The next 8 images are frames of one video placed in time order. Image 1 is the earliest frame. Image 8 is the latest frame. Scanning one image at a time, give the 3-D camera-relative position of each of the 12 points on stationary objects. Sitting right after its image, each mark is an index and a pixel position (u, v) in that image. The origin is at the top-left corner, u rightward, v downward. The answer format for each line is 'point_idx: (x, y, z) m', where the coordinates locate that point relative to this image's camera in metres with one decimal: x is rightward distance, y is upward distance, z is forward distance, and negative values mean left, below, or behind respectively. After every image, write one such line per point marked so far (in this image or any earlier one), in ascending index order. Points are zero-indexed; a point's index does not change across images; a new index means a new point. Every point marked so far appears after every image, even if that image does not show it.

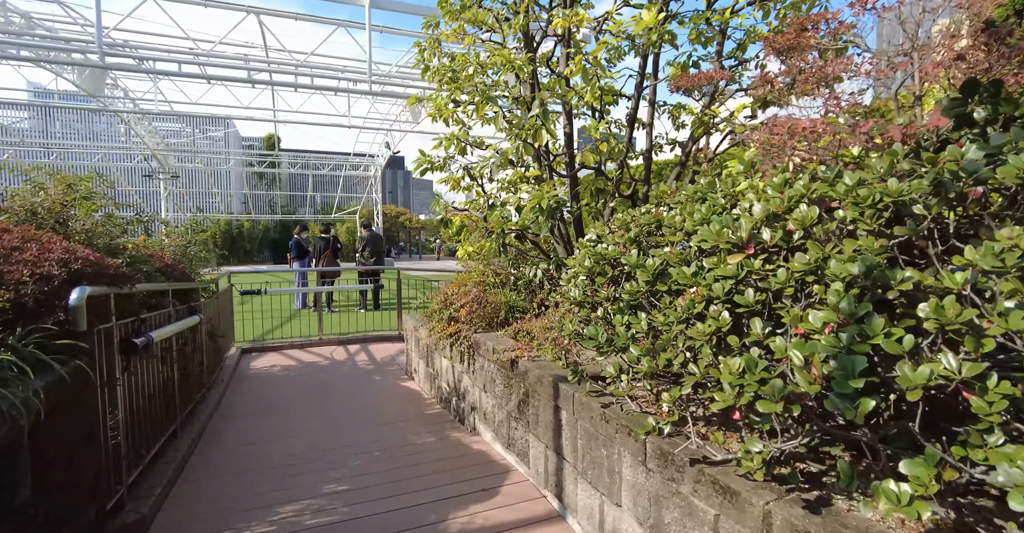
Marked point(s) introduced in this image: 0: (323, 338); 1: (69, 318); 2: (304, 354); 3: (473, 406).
0: (-2.6, -1.0, +7.0) m
1: (-1.6, -0.2, +1.9) m
2: (-2.7, -1.1, +6.5) m
3: (-0.3, -0.9, +3.4) m
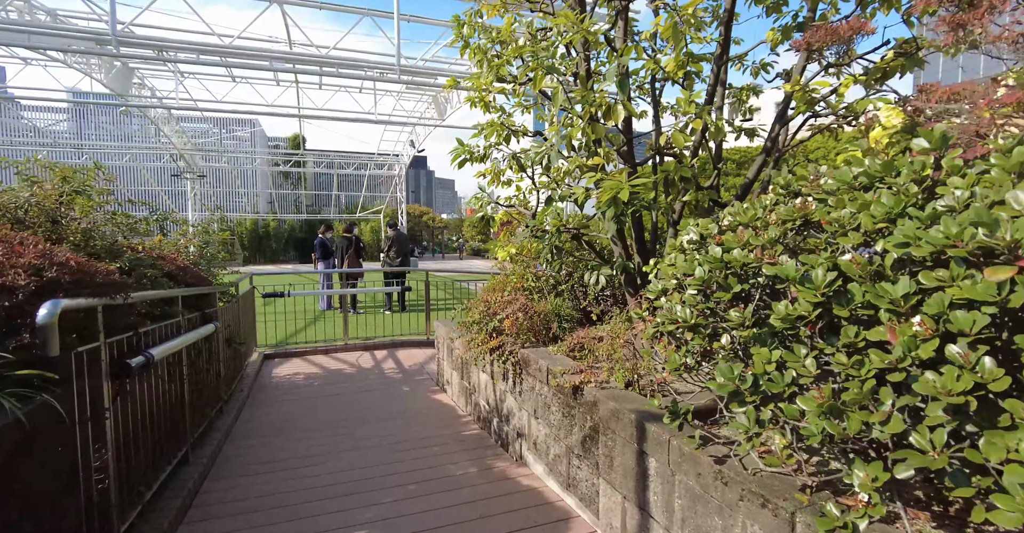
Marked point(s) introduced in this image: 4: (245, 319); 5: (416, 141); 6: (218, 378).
0: (-2.2, -1.0, +6.7) m
1: (-1.4, -0.2, +1.5) m
2: (-2.2, -1.2, +6.2) m
3: (0.0, -1.0, +3.0) m
4: (-3.1, -0.6, +5.8) m
5: (-3.7, +4.9, +19.6) m
6: (-2.3, -0.9, +4.0) m
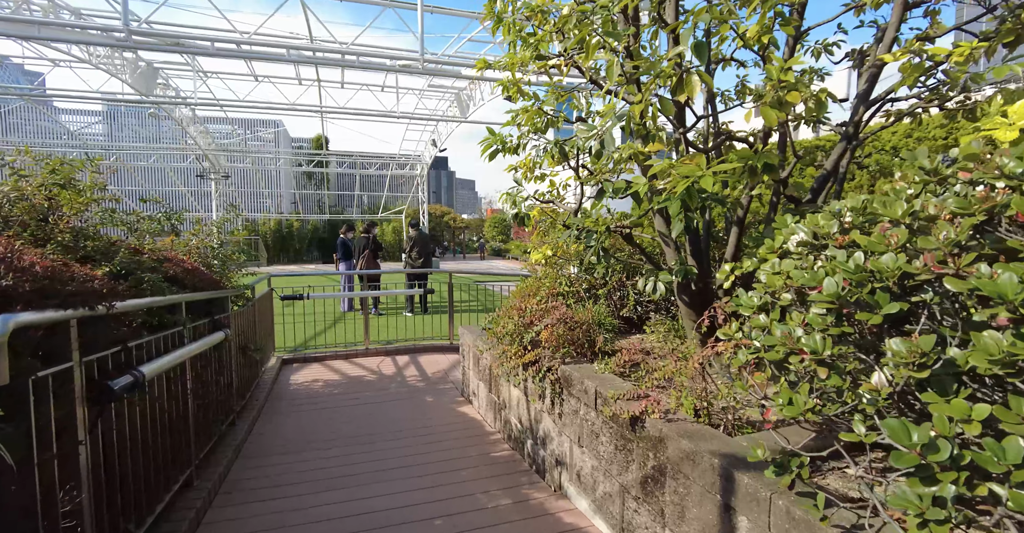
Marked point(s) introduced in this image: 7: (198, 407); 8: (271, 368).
0: (-1.8, -1.0, +6.4) m
1: (-1.2, -0.2, +1.2) m
2: (-1.9, -1.2, +5.9) m
3: (+0.2, -1.0, +2.6) m
4: (-2.7, -0.6, +5.5) m
5: (-2.8, +4.8, +19.4) m
6: (-2.1, -0.9, +3.8) m
7: (-1.8, -0.8, +2.9) m
8: (-2.7, -1.1, +5.6) m
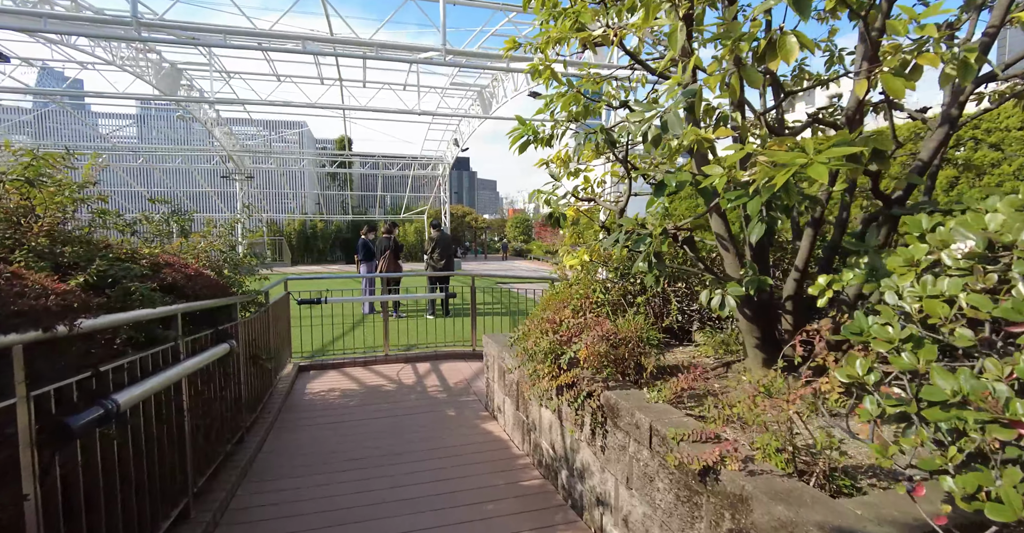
0: (-1.5, -1.1, +6.1) m
1: (-1.2, -0.3, +0.9) m
2: (-1.6, -1.2, +5.6) m
3: (+0.4, -1.0, +2.2) m
4: (-2.5, -0.6, +5.3) m
5: (-2.0, +4.8, +19.1) m
6: (-1.9, -0.9, +3.5) m
7: (-1.6, -0.8, +2.6) m
8: (-2.4, -1.2, +5.4) m
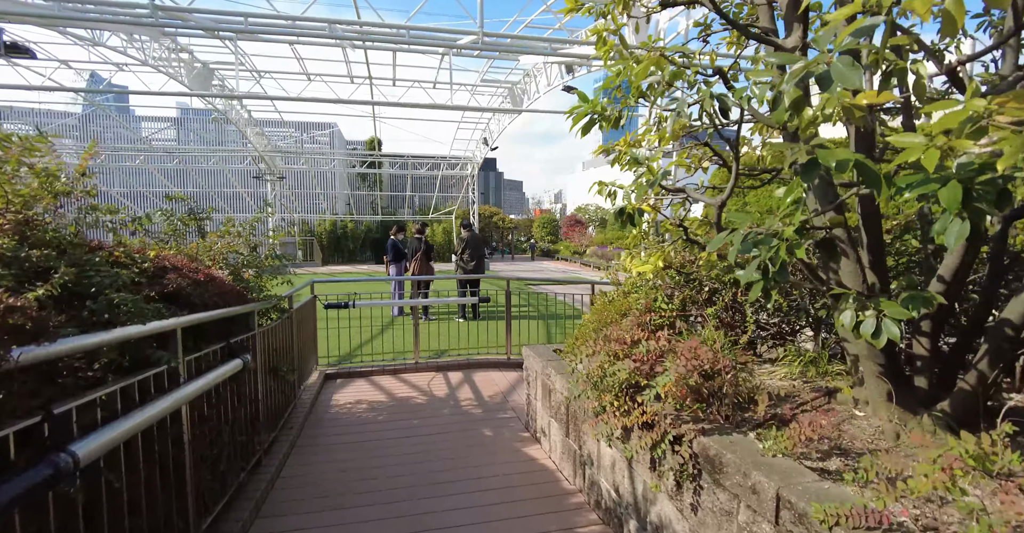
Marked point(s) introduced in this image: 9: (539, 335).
0: (-1.1, -1.1, +5.8) m
1: (-1.0, -0.3, +0.5) m
2: (-1.2, -1.2, +5.3) m
3: (+0.6, -1.1, +1.8) m
4: (-2.1, -0.7, +5.0) m
5: (-0.8, +4.8, +18.8) m
6: (-1.6, -1.0, +3.1) m
7: (-1.4, -0.9, +2.2) m
8: (-2.0, -1.2, +5.0) m
9: (+0.4, -1.1, +7.9) m
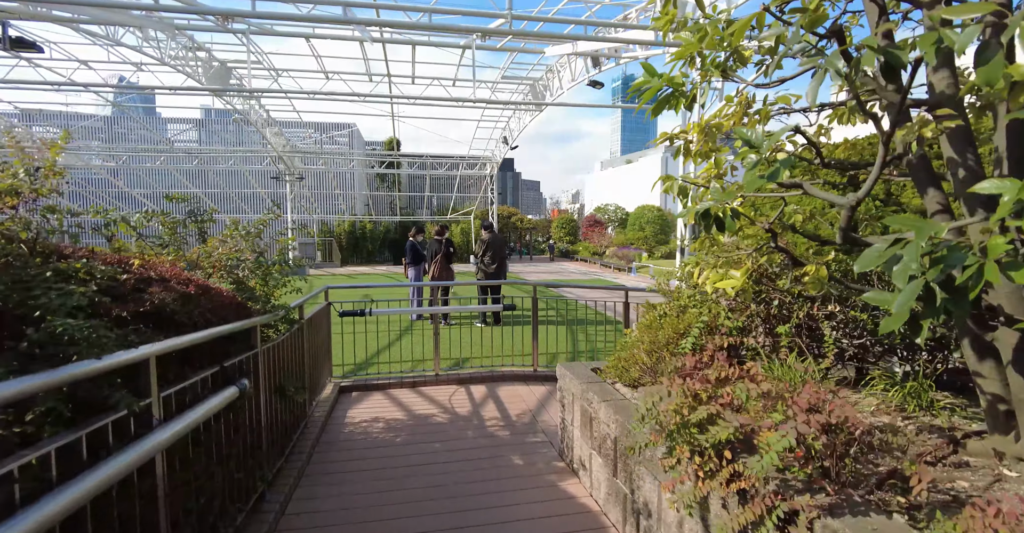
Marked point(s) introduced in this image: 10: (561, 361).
0: (-0.8, -1.1, +5.4) m
1: (-0.9, -0.3, +0.1) m
2: (-0.9, -1.3, +4.9) m
3: (+0.8, -1.1, +1.3) m
4: (-1.8, -0.7, +4.6) m
5: (-0.1, +4.7, +18.3) m
6: (-1.4, -1.0, +2.8) m
7: (-1.2, -0.9, +1.9) m
8: (-1.7, -1.2, +4.7) m
9: (+0.8, -1.2, +7.5) m
10: (+0.6, -1.3, +6.8) m
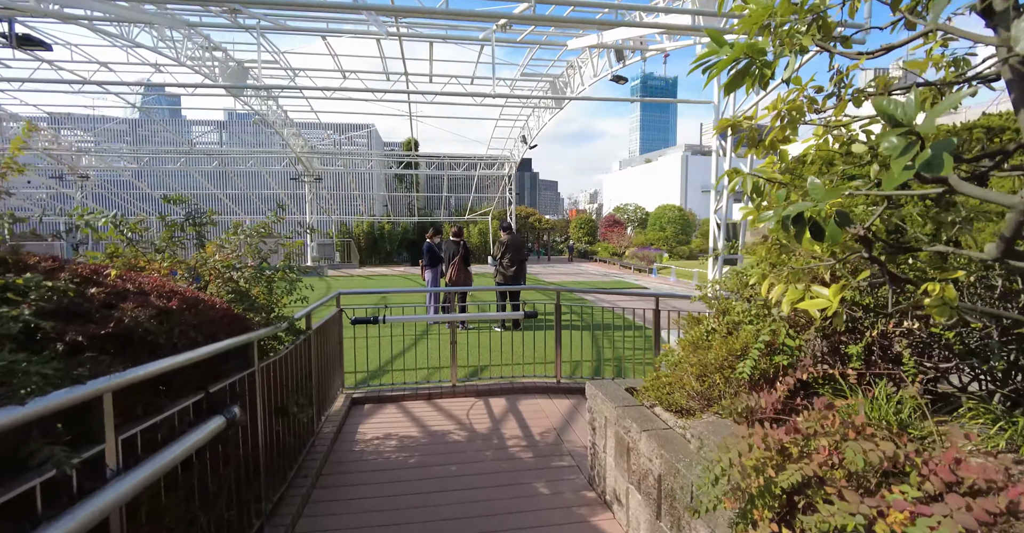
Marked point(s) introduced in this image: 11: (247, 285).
0: (-0.6, -1.2, +5.1) m
1: (-0.8, -0.4, -0.2) m
2: (-0.7, -1.3, +4.6) m
3: (+0.9, -1.2, +1.0) m
4: (-1.6, -0.7, +4.3) m
5: (+0.6, +4.7, +18.0) m
6: (-1.2, -1.1, +2.5) m
7: (-1.1, -1.0, +1.6) m
8: (-1.5, -1.3, +4.4) m
9: (+1.1, -1.2, +7.1) m
10: (+0.9, -1.3, +6.4) m
11: (-1.7, -0.1, +3.3) m
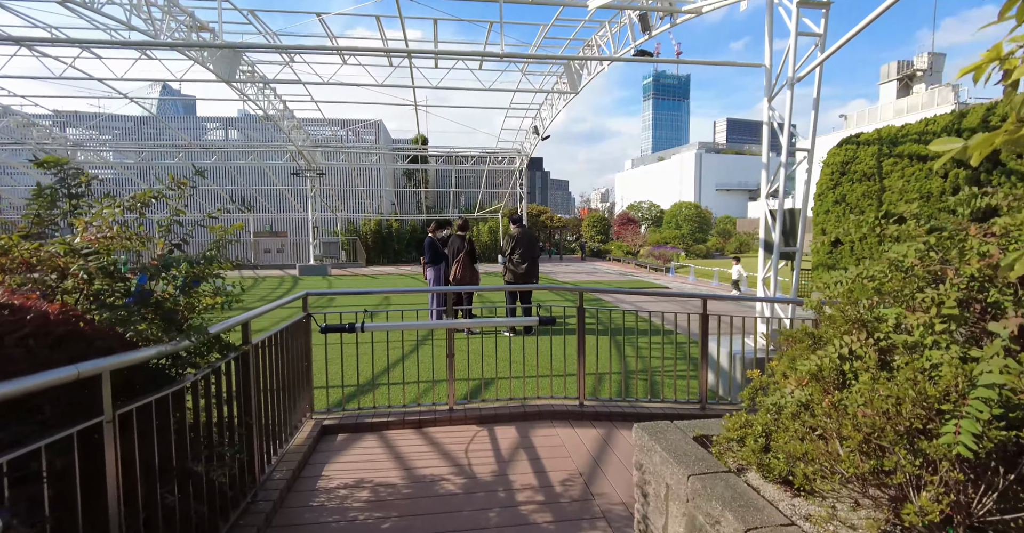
0: (-0.5, -1.1, +4.1) m
1: (-0.9, -0.3, -1.2) m
2: (-0.7, -1.3, +3.6) m
3: (+0.9, -1.1, -0.1) m
4: (-1.5, -0.7, +3.4) m
5: (+1.0, +4.7, +17.0) m
6: (-1.2, -1.0, +1.5) m
7: (-1.1, -0.9, +0.6) m
8: (-1.5, -1.2, +3.4) m
9: (+1.2, -1.1, +6.1) m
10: (+1.0, -1.3, +5.4) m
11: (-1.6, -0.1, +2.3) m
